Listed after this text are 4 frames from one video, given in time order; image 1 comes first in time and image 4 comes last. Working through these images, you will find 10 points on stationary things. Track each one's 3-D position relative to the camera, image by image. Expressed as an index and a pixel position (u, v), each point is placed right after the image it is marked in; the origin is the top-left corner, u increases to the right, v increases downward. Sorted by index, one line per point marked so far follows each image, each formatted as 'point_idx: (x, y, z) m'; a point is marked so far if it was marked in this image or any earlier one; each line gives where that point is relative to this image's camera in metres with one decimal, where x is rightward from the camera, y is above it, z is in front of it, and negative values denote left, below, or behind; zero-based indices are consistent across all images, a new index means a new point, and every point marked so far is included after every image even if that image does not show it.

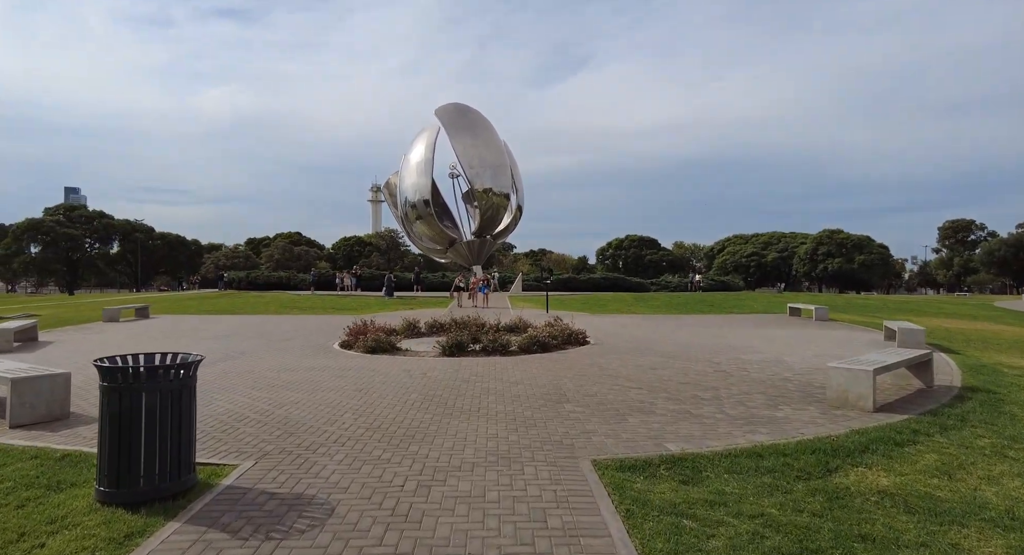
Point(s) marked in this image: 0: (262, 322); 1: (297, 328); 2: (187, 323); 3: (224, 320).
0: (-8.8, -1.6, +18.9) m
1: (-6.3, -1.5, +15.7) m
2: (-10.9, -1.5, +17.9) m
3: (-10.7, -1.6, +19.8) m
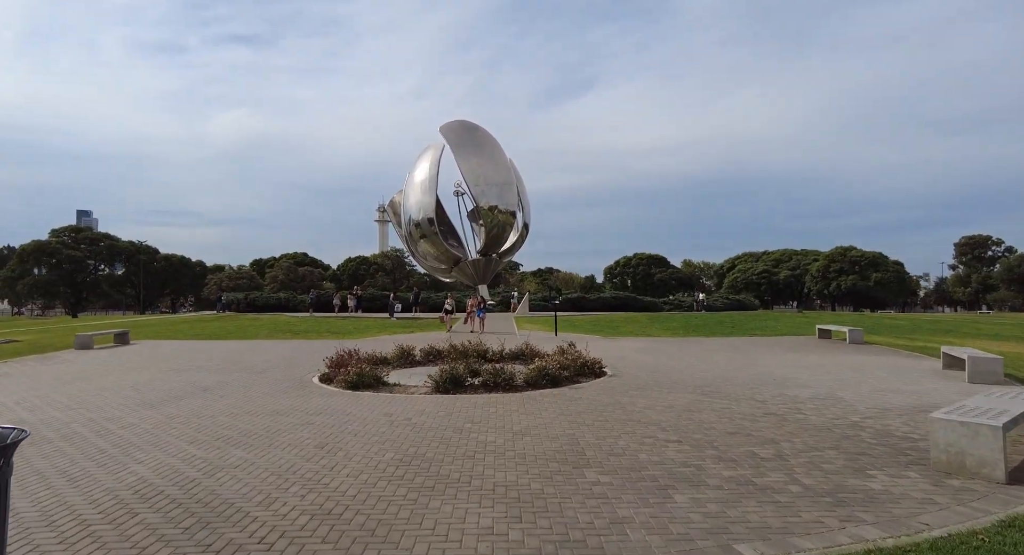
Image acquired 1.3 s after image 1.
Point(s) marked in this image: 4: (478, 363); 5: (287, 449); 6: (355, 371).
0: (-8.6, -2.3, +17.5) m
1: (-6.2, -2.1, +14.3) m
2: (-10.7, -2.3, +16.5) m
3: (-10.5, -2.4, +18.5) m
4: (-0.7, -1.9, +11.4) m
5: (-2.4, -1.8, +5.6) m
6: (-2.8, -1.6, +9.2) m
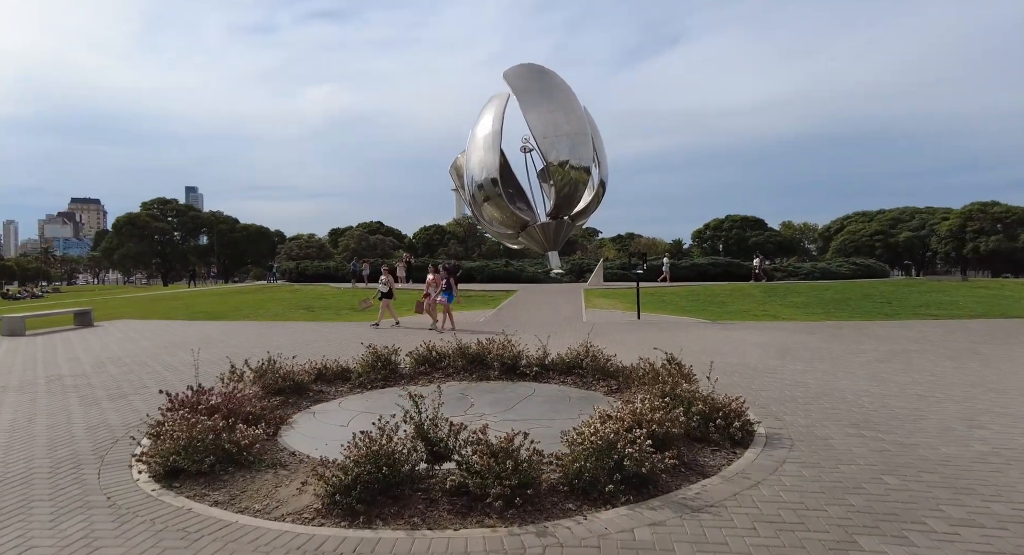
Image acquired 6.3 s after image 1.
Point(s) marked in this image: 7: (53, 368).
0: (-7.2, -1.4, +13.2) m
1: (-5.3, -1.4, +9.6) m
2: (-9.4, -1.4, +12.5) m
3: (-8.9, -1.4, +14.4) m
4: (-0.3, -1.3, +5.9) m
5: (-2.8, -1.6, +0.4) m
6: (-2.6, -1.2, +4.1) m
7: (-7.5, -1.5, +8.5) m
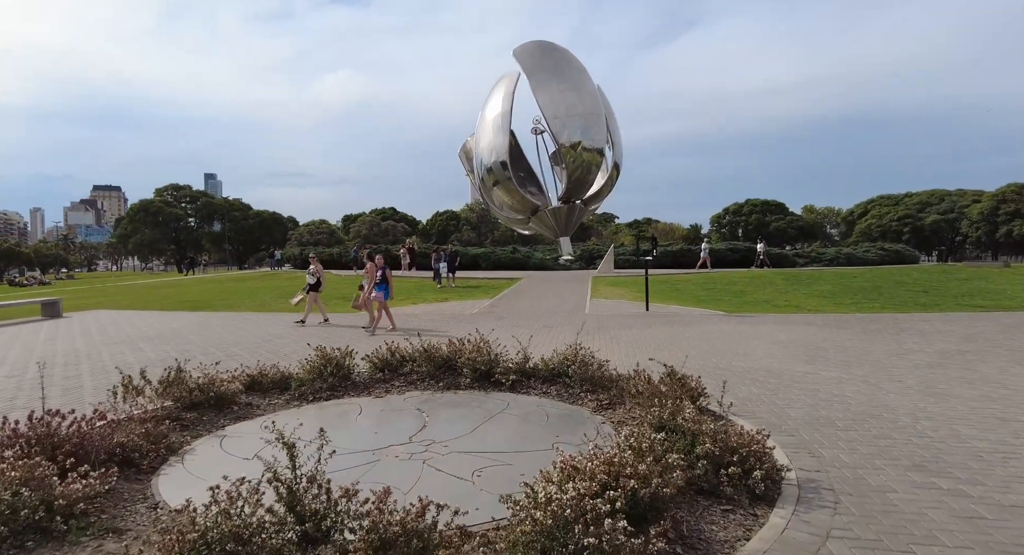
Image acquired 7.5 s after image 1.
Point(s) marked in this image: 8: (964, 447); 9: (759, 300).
0: (-7.3, -1.1, +12.1) m
1: (-5.5, -1.2, +8.5) m
2: (-9.6, -1.2, +11.5) m
3: (-9.0, -1.1, +13.4) m
4: (-0.7, -1.2, +4.6) m
5: (-3.3, -1.7, -0.7) m
6: (-3.0, -1.2, +2.9) m
7: (-7.8, -1.3, +7.5) m
8: (+3.7, -1.4, +4.3) m
9: (+7.3, -0.7, +15.6) m
